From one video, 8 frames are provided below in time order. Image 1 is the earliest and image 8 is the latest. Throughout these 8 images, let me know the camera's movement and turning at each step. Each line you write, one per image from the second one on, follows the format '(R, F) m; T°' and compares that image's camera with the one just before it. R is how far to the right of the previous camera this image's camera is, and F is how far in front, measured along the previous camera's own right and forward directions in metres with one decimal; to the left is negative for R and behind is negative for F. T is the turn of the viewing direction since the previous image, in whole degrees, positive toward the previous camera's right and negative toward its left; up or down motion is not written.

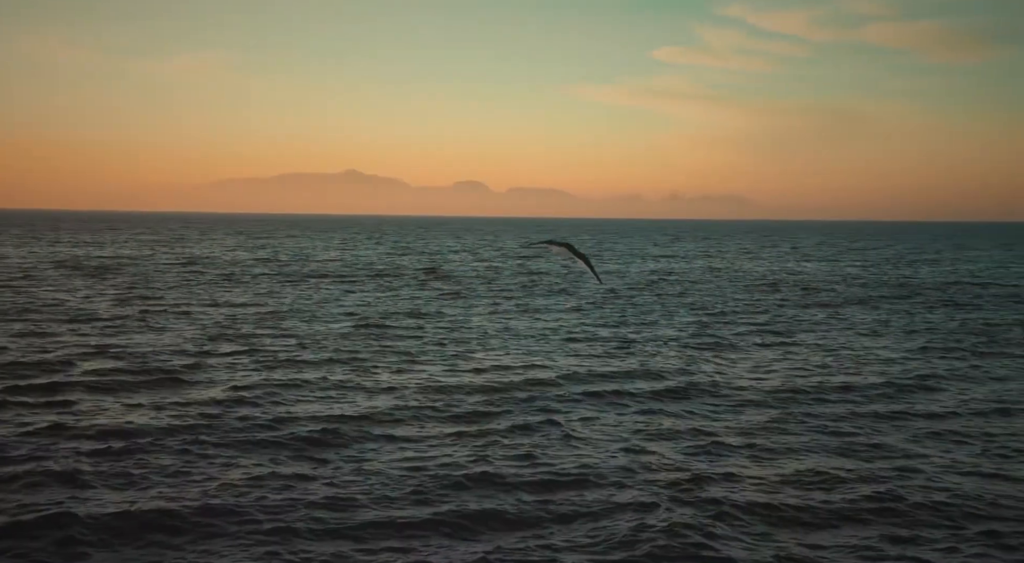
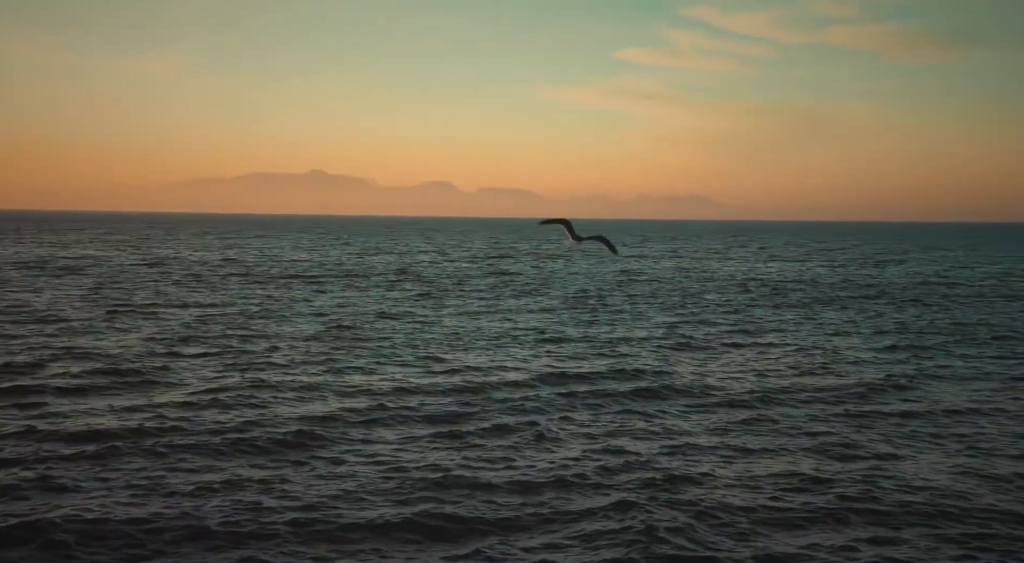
(+0.1, +1.1) m; -14°
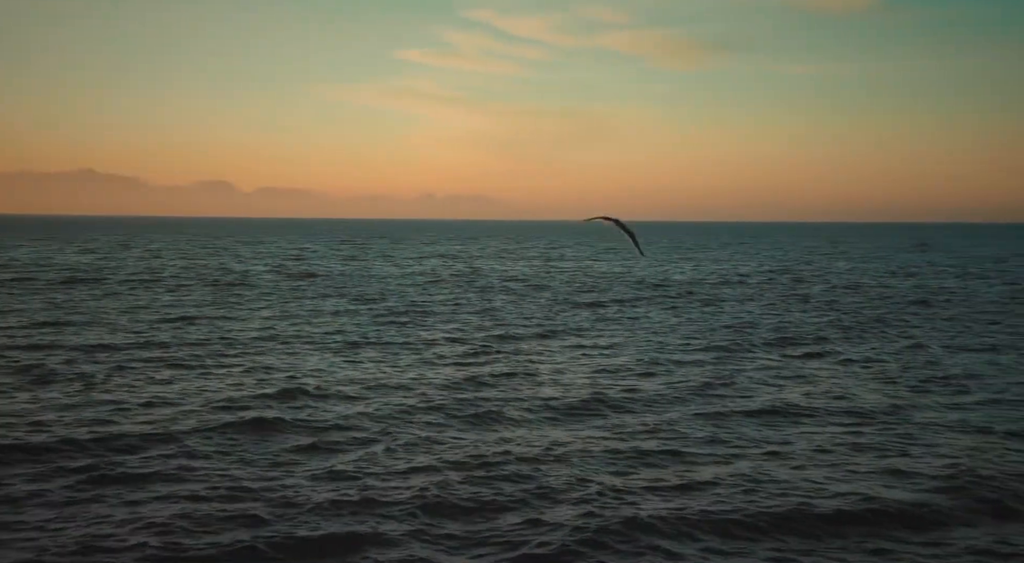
(-0.9, +0.1) m; +12°
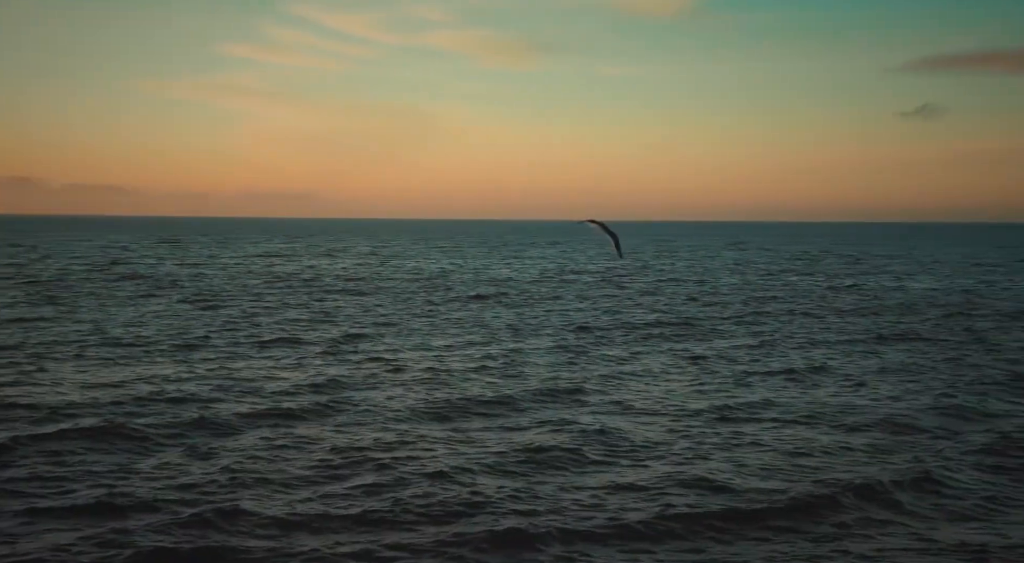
(+1.2, +0.1) m; +5°
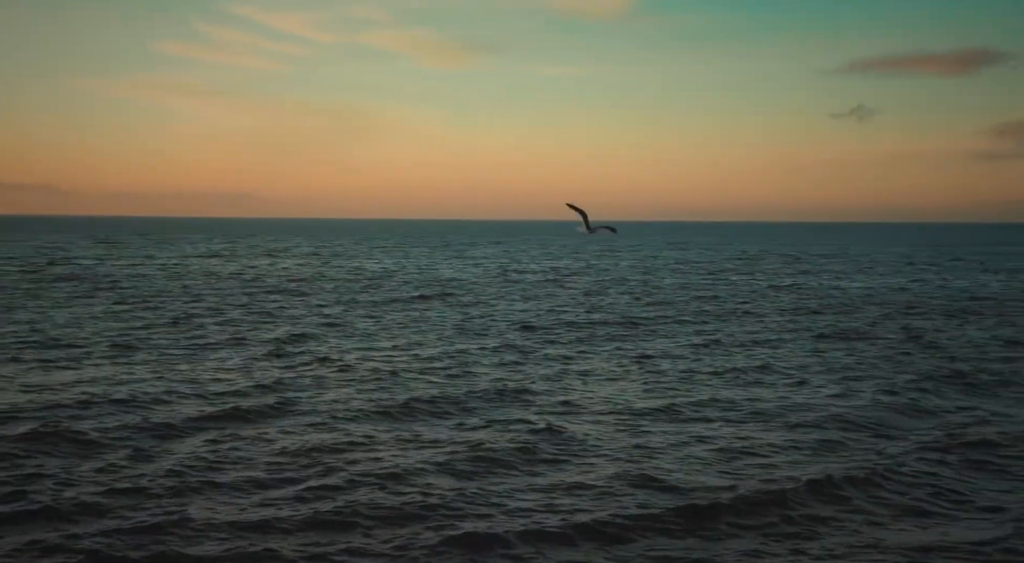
(+1.6, -0.5) m; -20°
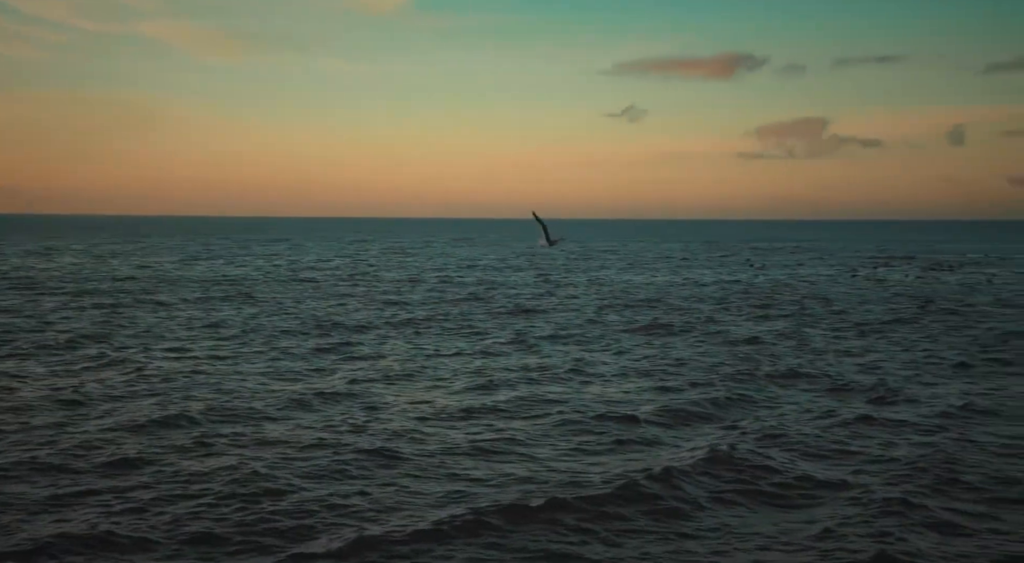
(-0.8, +0.2) m; +12°
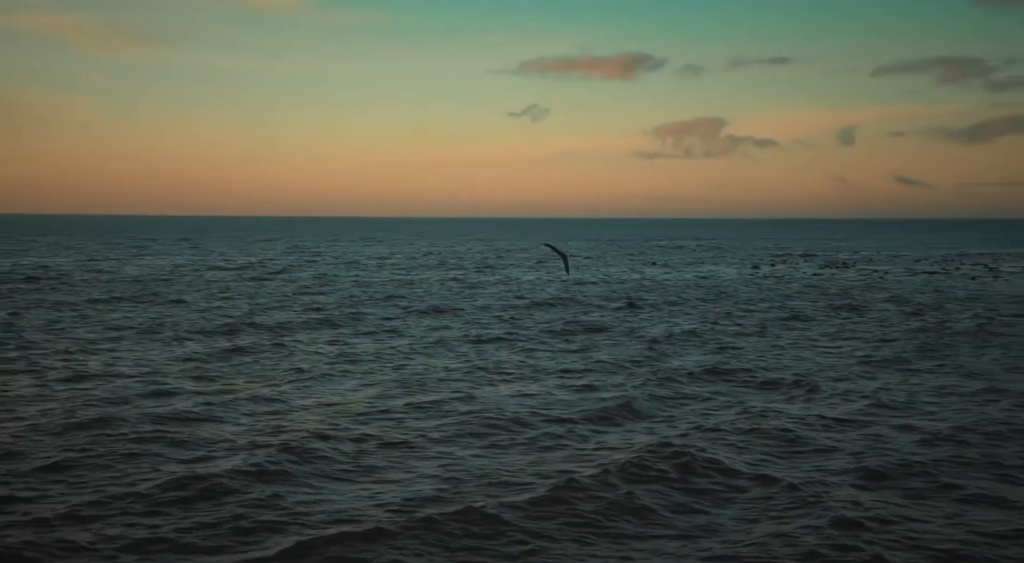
(-0.4, -2.4) m; -5°
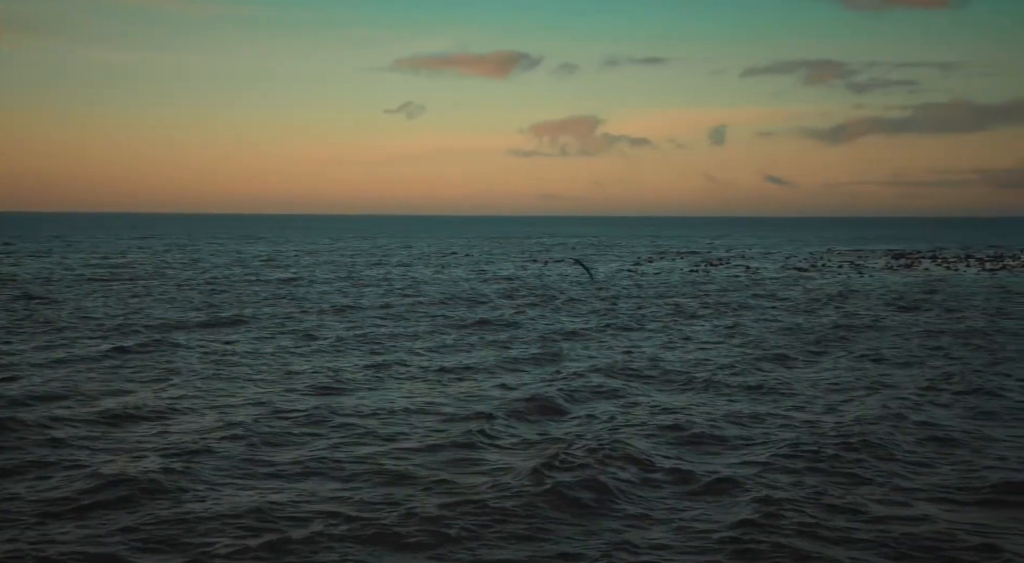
(-0.5, -0.1) m; +7°
